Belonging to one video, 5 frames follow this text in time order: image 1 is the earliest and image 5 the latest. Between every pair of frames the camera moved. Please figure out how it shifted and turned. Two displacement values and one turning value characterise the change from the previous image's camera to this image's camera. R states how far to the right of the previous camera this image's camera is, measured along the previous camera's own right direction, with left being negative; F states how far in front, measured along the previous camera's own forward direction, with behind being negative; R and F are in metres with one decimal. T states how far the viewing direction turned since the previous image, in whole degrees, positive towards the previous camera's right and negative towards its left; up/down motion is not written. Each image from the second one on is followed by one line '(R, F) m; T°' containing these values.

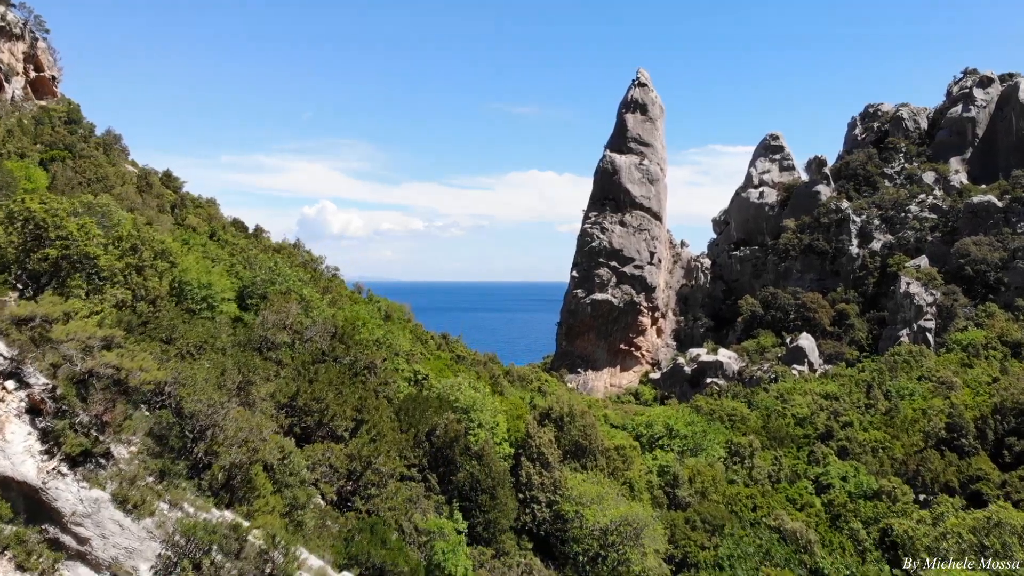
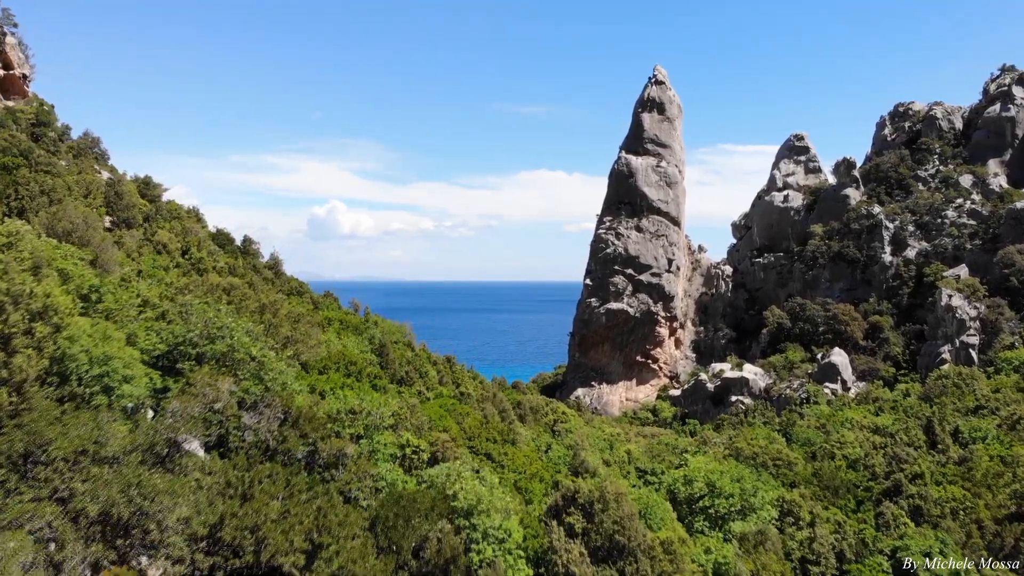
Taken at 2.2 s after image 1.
(-0.1, +3.1) m; -1°
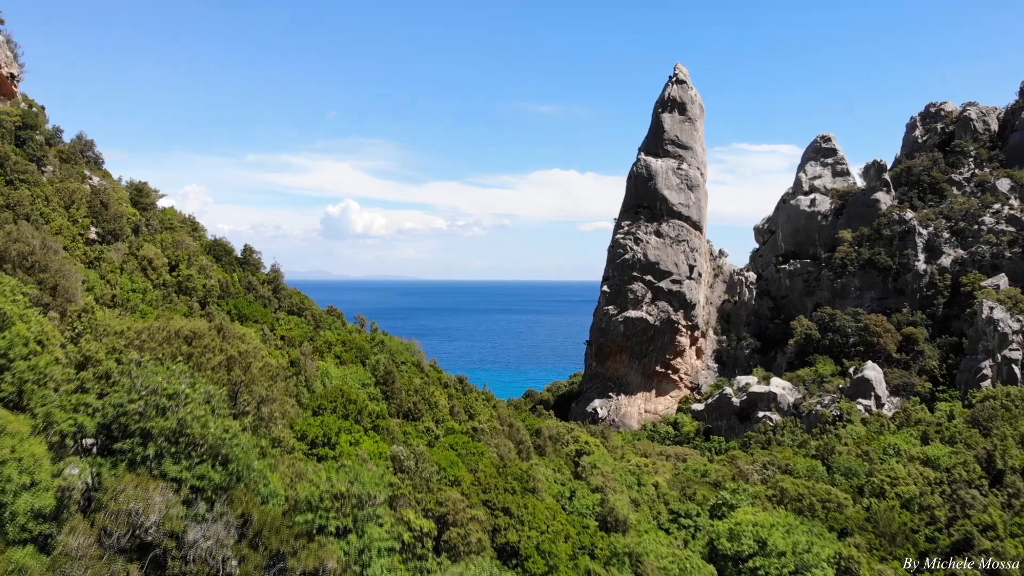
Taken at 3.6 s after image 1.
(-0.1, +2.1) m; -1°
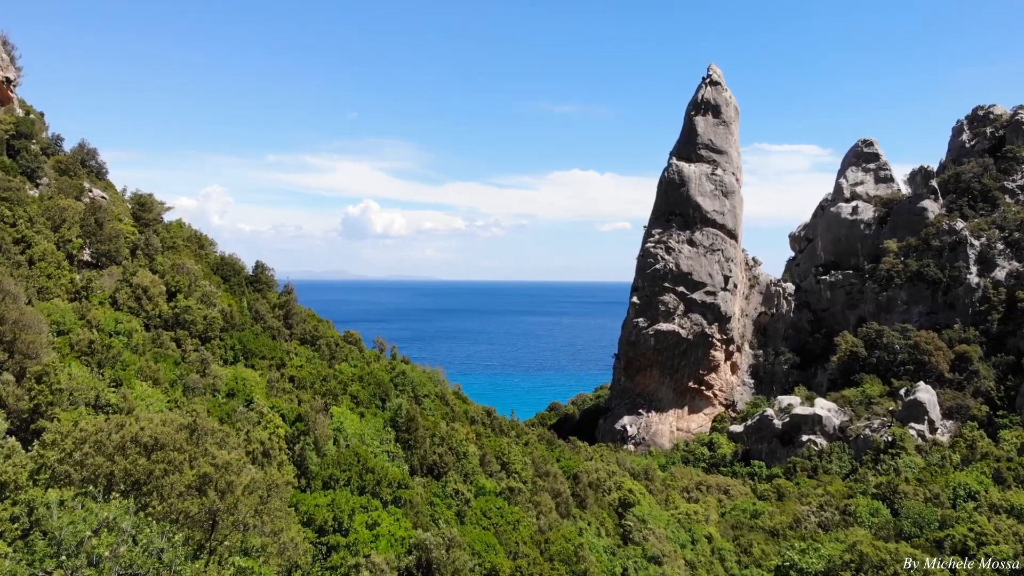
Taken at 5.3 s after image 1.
(-0.4, +2.4) m; -1°
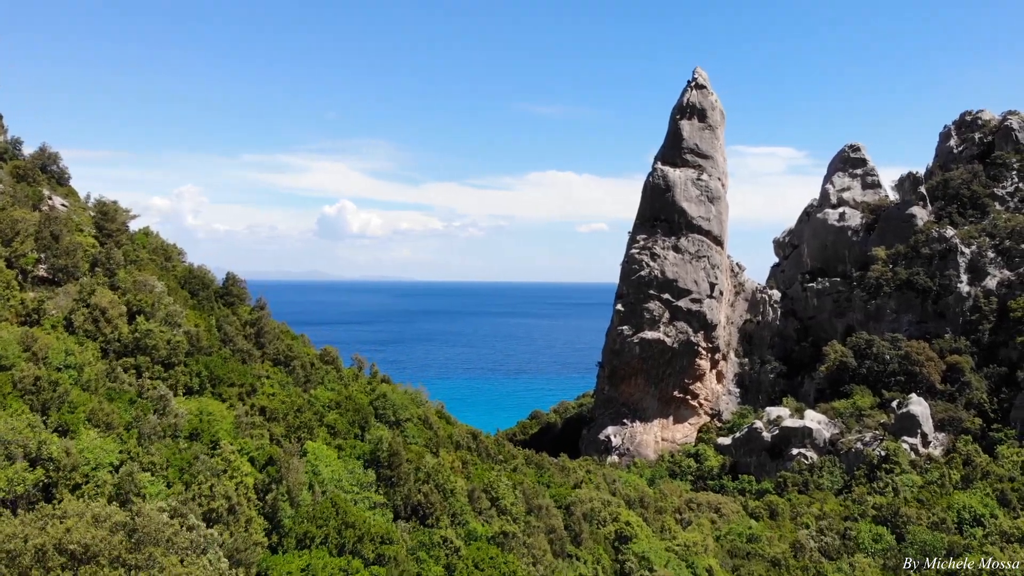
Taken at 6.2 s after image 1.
(-0.2, +1.3) m; +1°
